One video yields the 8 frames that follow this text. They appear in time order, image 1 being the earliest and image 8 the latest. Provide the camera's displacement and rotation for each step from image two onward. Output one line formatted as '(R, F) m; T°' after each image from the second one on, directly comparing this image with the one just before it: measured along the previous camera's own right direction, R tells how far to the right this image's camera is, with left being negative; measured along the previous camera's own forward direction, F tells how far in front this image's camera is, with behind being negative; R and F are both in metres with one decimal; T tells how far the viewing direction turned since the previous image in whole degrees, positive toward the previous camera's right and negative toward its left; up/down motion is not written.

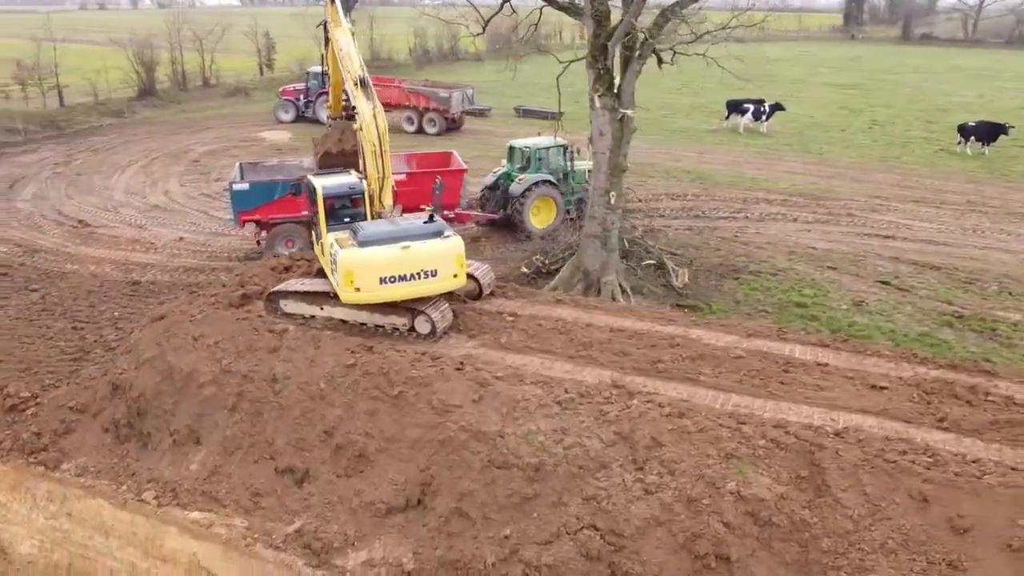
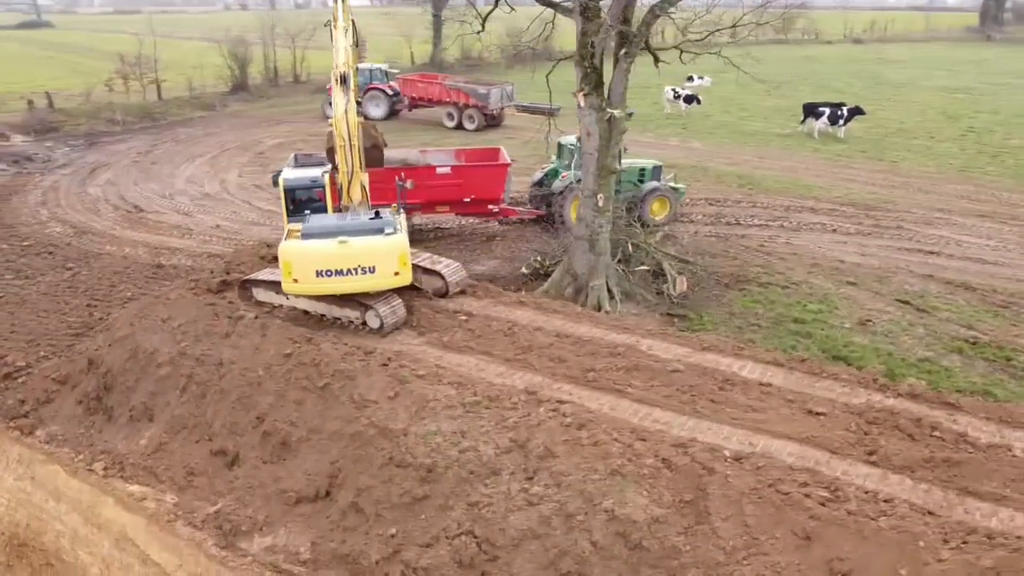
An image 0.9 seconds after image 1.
(+2.0, +0.3) m; -8°
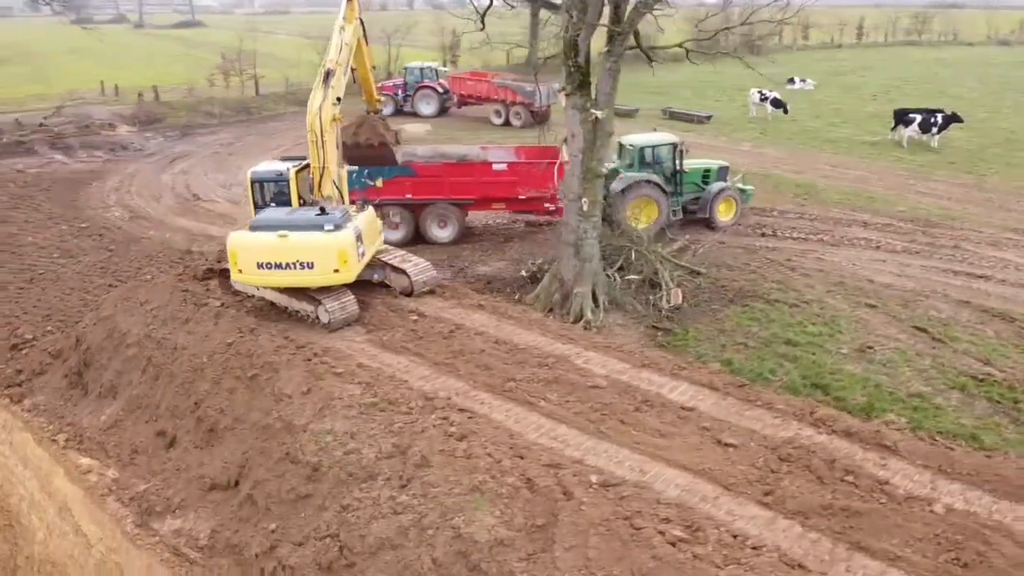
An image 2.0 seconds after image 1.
(+2.1, +0.4) m; -9°
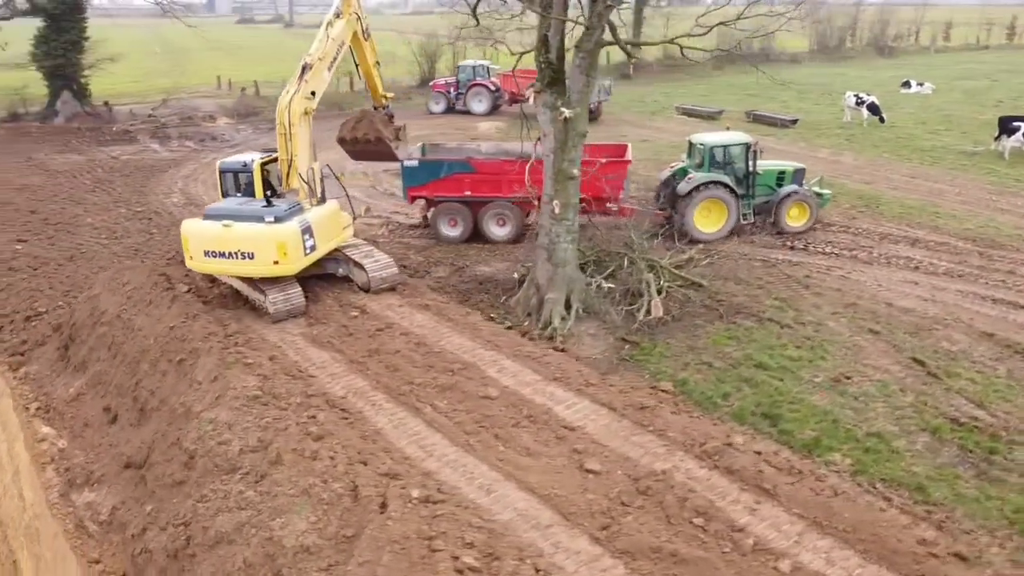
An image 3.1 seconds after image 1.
(+2.3, +0.5) m; -10°
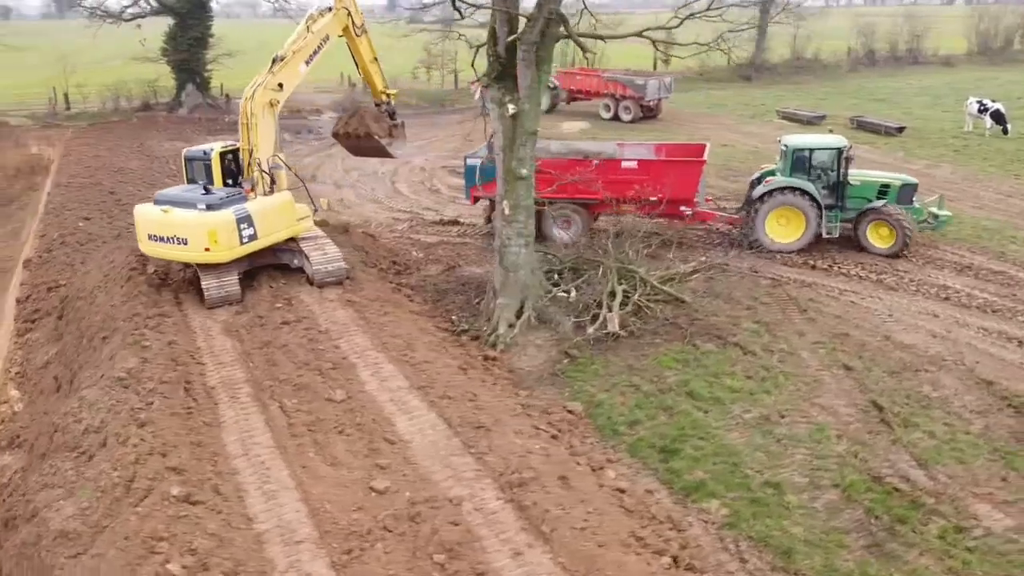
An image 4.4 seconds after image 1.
(+2.7, +0.8) m; -11°
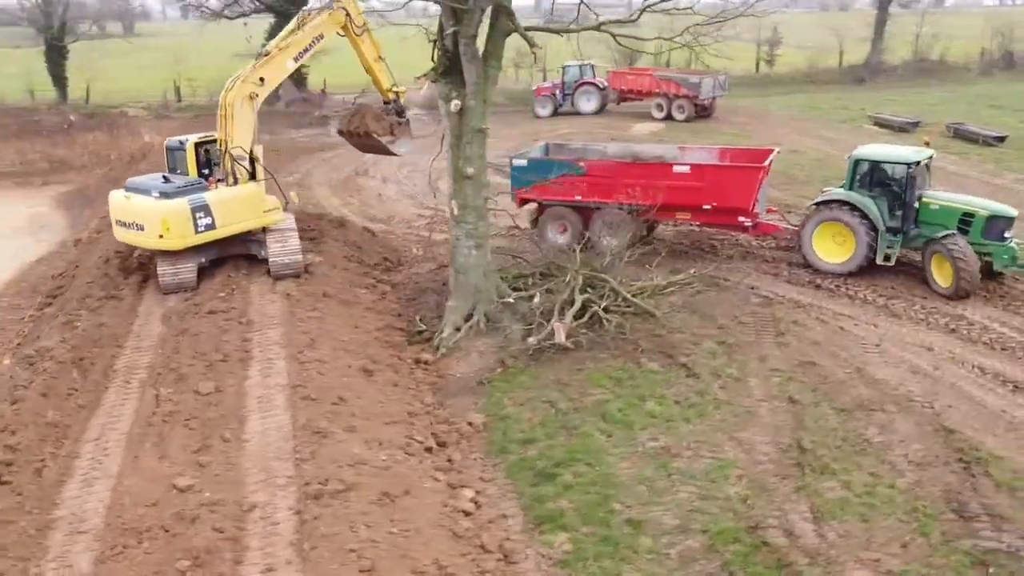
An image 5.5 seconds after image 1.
(+2.3, +0.6) m; -10°
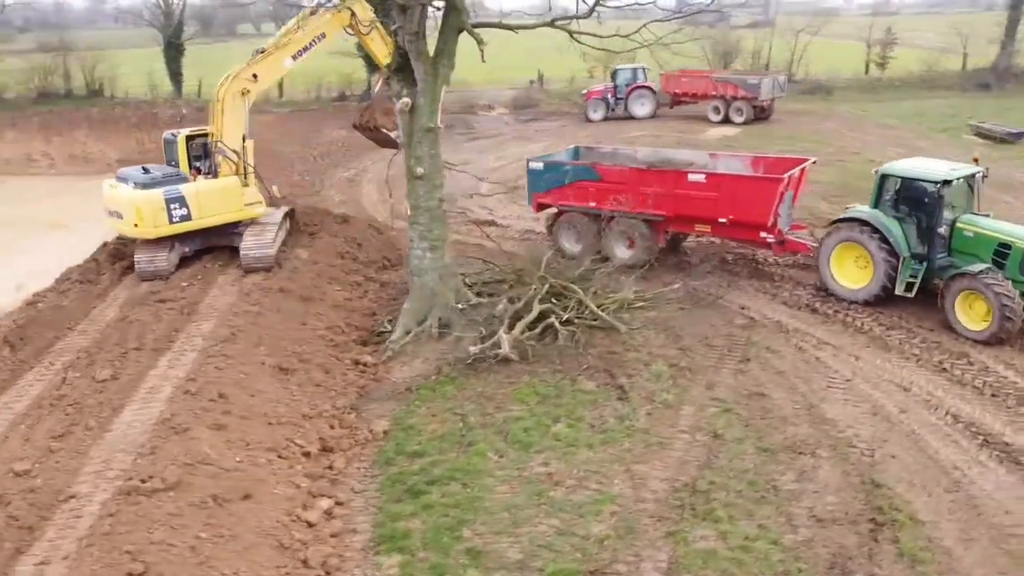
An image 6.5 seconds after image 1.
(+2.1, +0.5) m; -9°
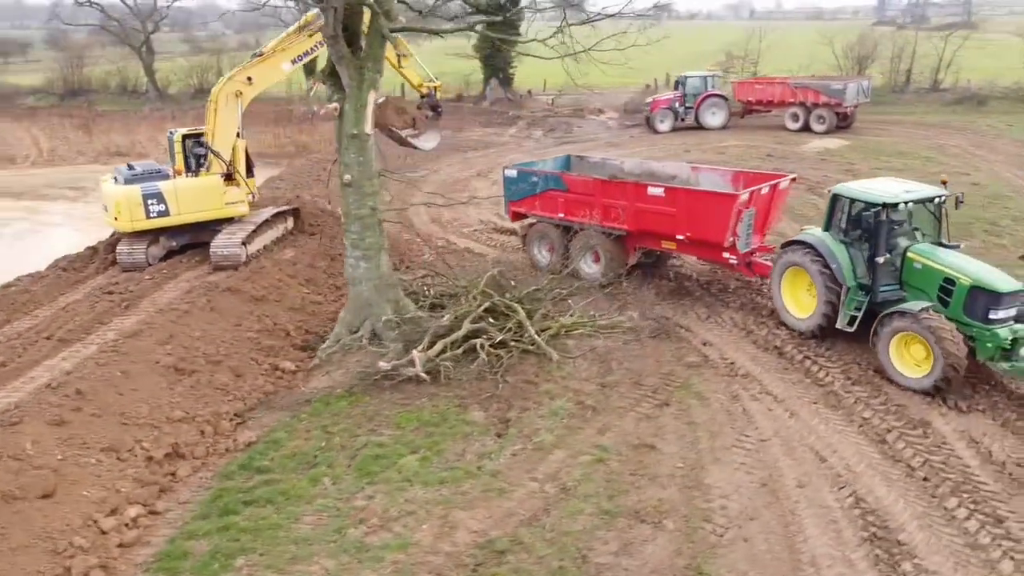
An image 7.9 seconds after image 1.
(+2.7, +0.8) m; -12°
